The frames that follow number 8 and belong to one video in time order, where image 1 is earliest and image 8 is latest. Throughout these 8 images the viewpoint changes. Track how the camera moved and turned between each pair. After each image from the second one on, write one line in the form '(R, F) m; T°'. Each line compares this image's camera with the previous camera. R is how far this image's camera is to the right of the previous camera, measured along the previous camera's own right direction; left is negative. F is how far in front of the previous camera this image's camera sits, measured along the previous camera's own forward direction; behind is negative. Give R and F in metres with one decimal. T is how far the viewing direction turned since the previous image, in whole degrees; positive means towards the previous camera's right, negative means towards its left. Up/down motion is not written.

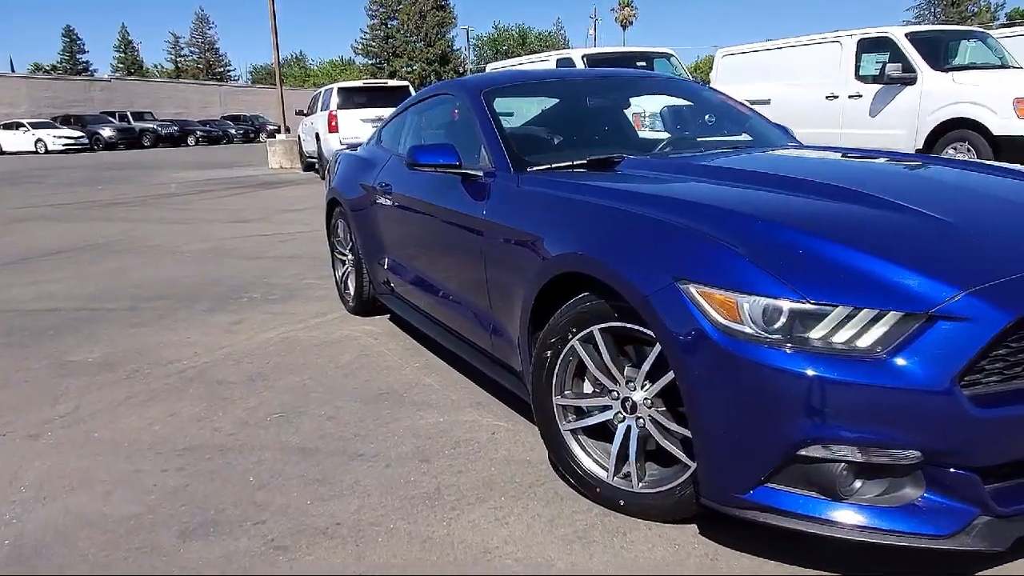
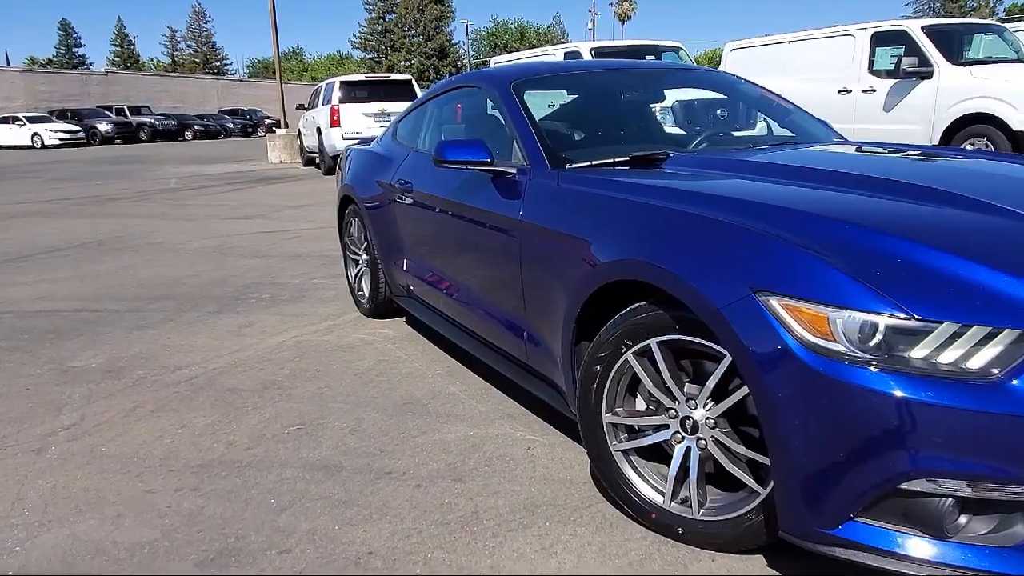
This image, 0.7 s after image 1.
(-0.2, +0.2) m; 0°
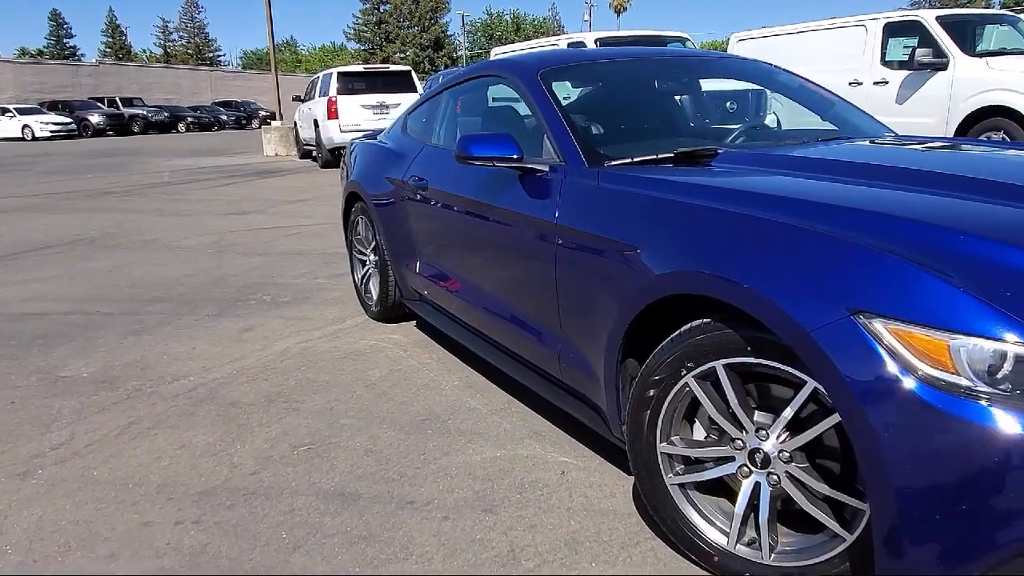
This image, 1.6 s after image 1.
(-0.1, +0.3) m; 0°
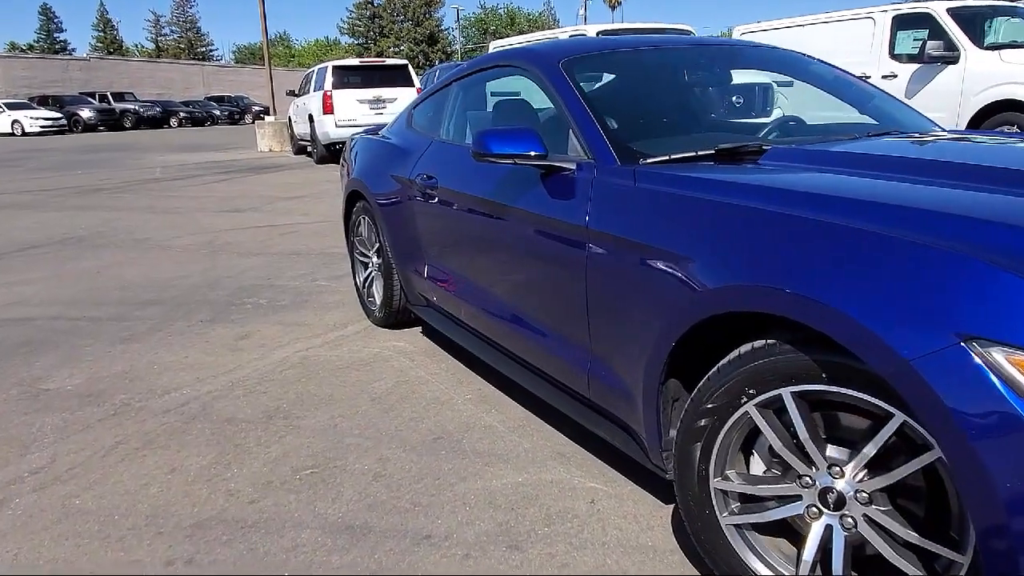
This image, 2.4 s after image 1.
(-0.1, +0.3) m; 0°
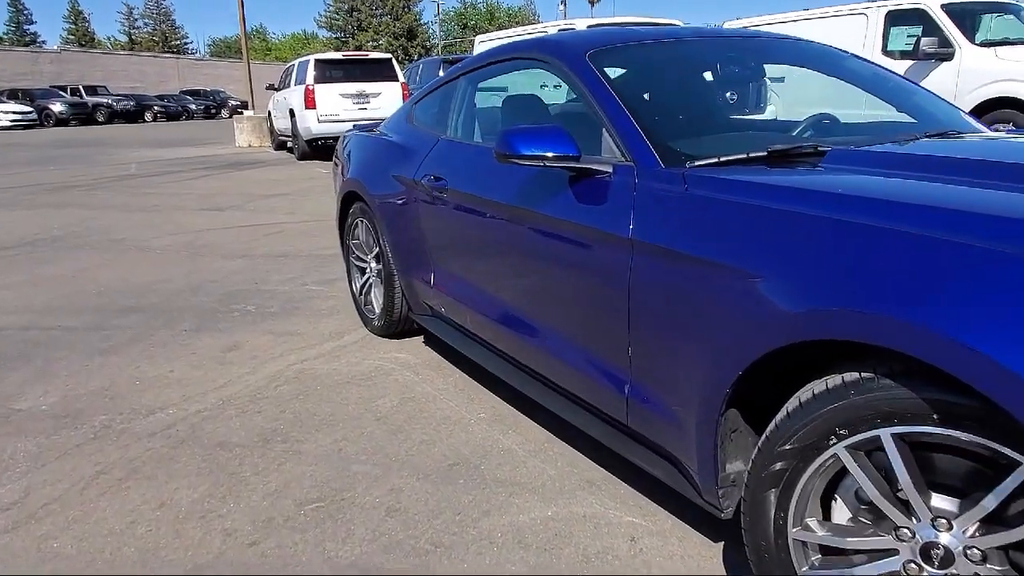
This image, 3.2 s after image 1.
(-0.2, +0.3) m; +2°
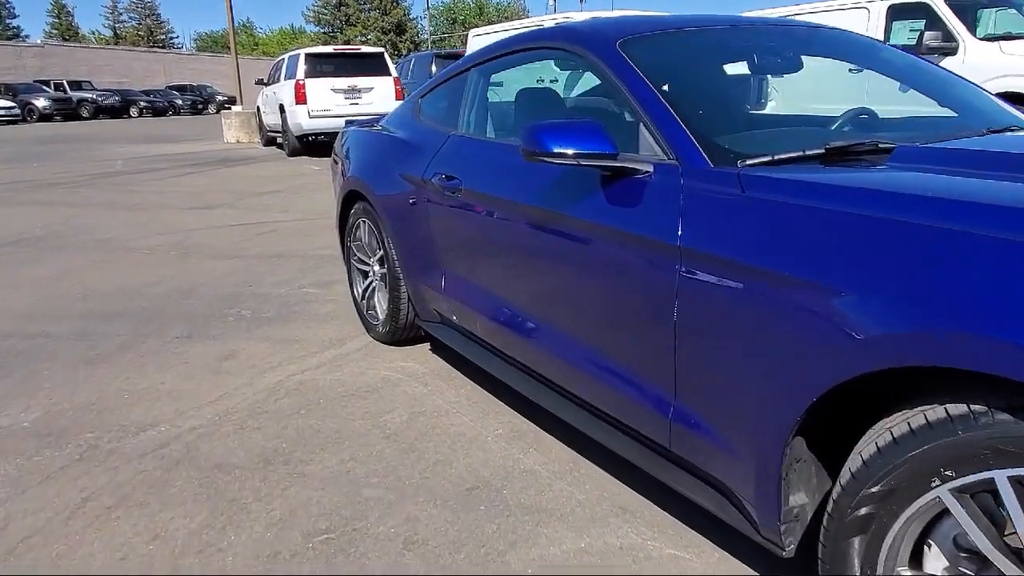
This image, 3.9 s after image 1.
(-0.1, +0.2) m; +1°
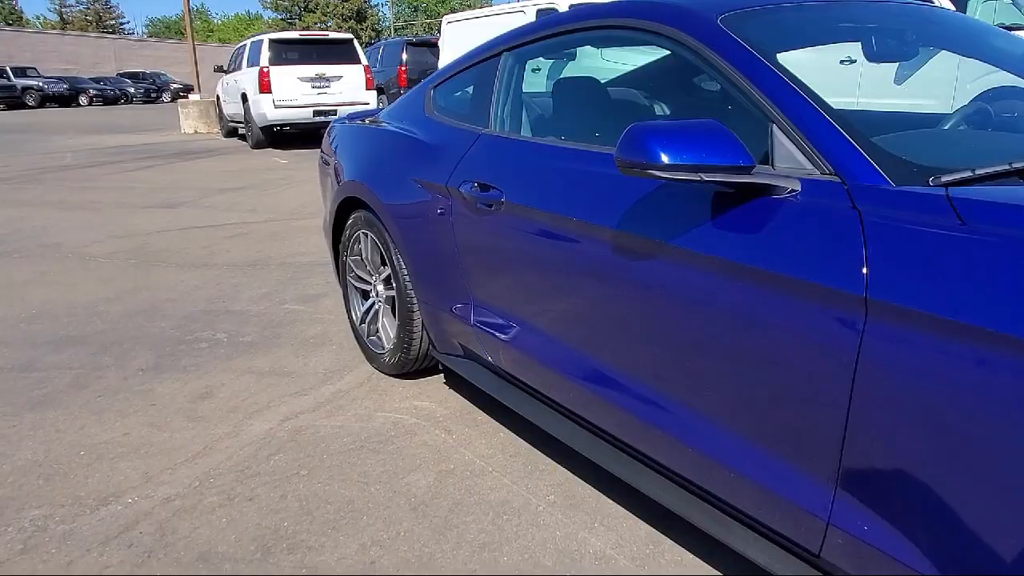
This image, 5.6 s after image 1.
(-0.3, +0.6) m; +3°
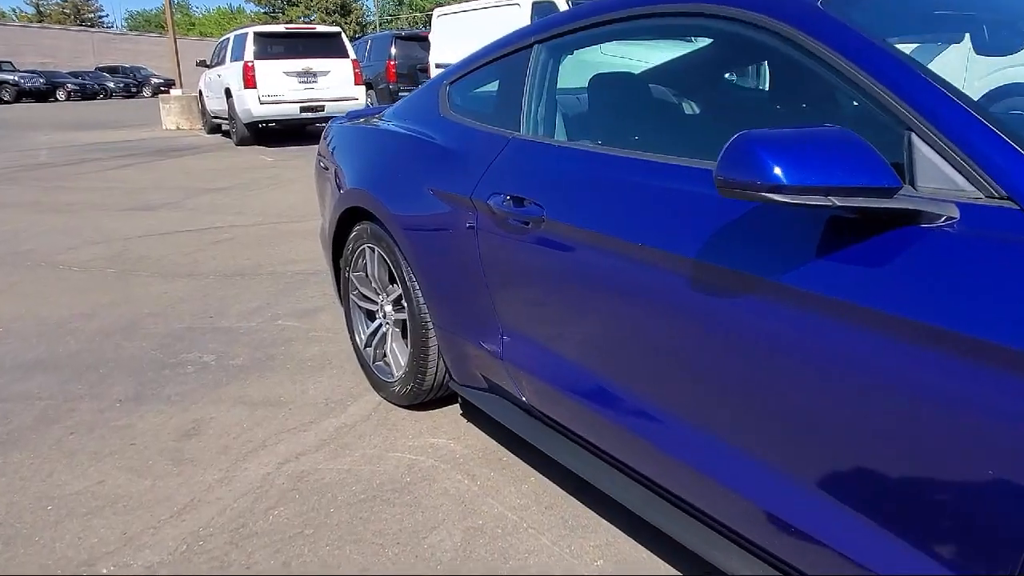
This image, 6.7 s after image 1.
(-0.2, +0.4) m; +1°
